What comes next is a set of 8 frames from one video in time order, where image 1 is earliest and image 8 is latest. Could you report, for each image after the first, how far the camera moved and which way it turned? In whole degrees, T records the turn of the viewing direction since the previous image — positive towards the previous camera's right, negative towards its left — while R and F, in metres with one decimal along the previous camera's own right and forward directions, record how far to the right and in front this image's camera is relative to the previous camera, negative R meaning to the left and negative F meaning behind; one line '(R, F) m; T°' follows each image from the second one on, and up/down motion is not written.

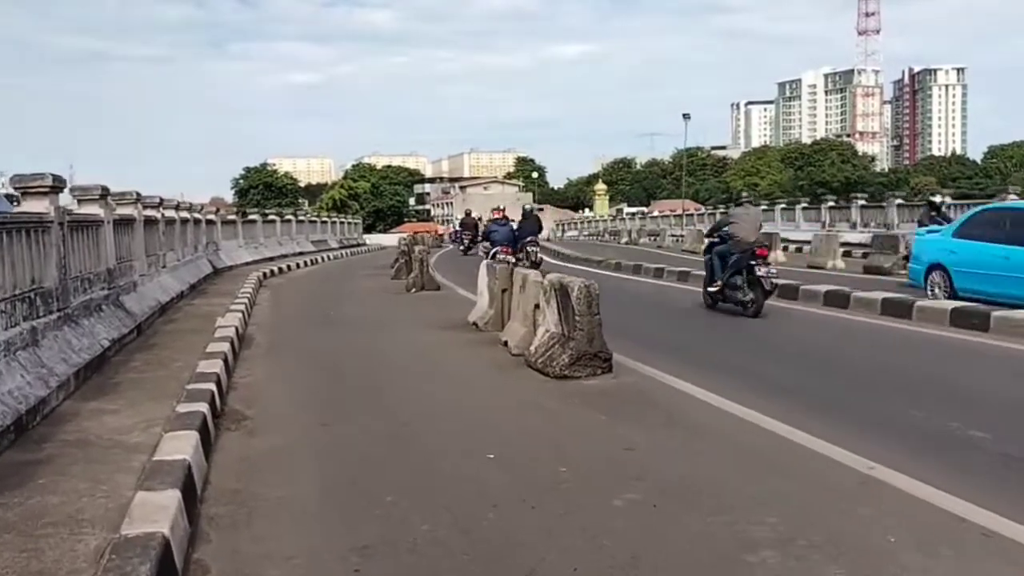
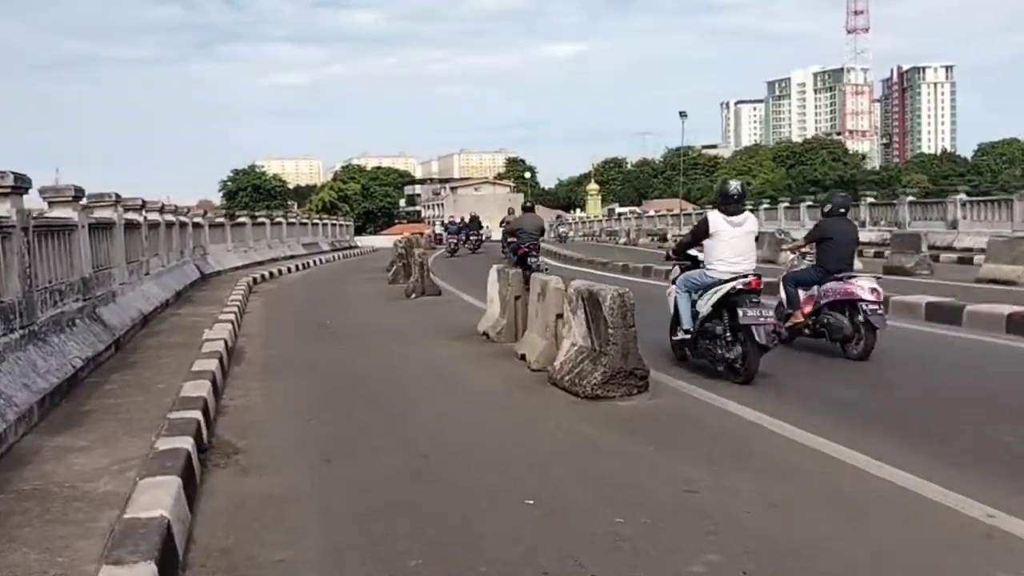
(-0.3, +0.9) m; +1°
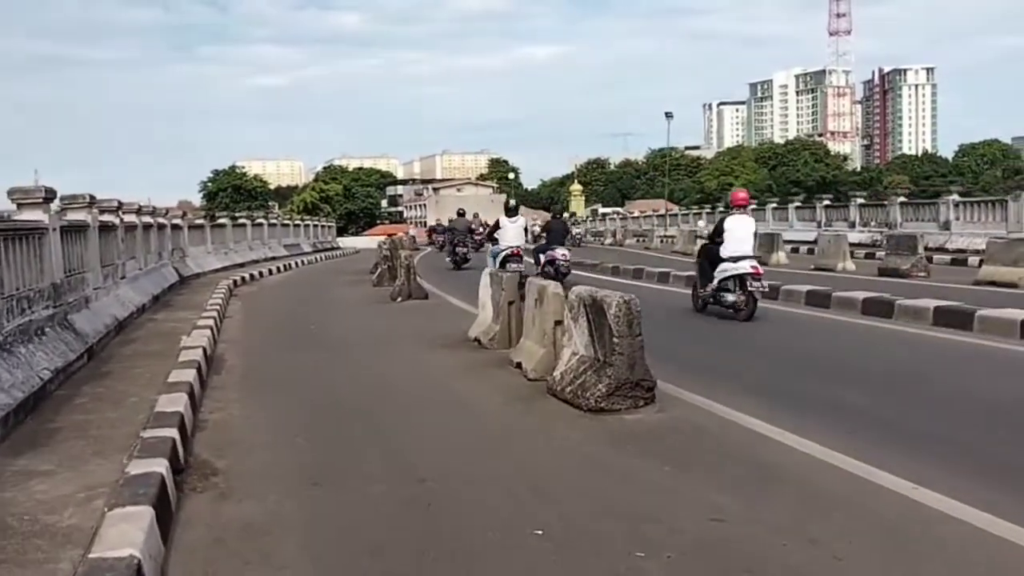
(-0.1, +0.4) m; +1°
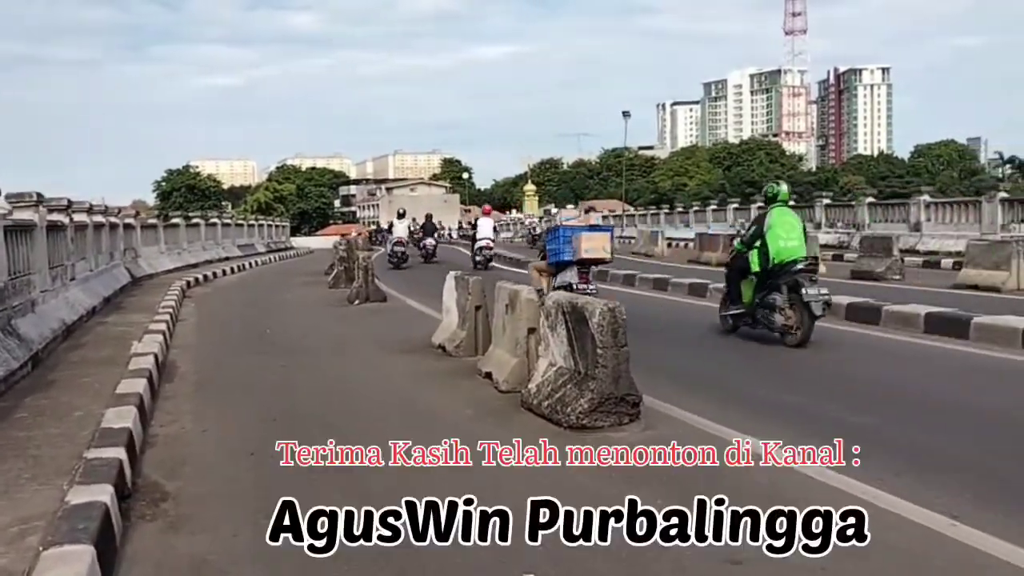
(-0.1, +0.4) m; +3°
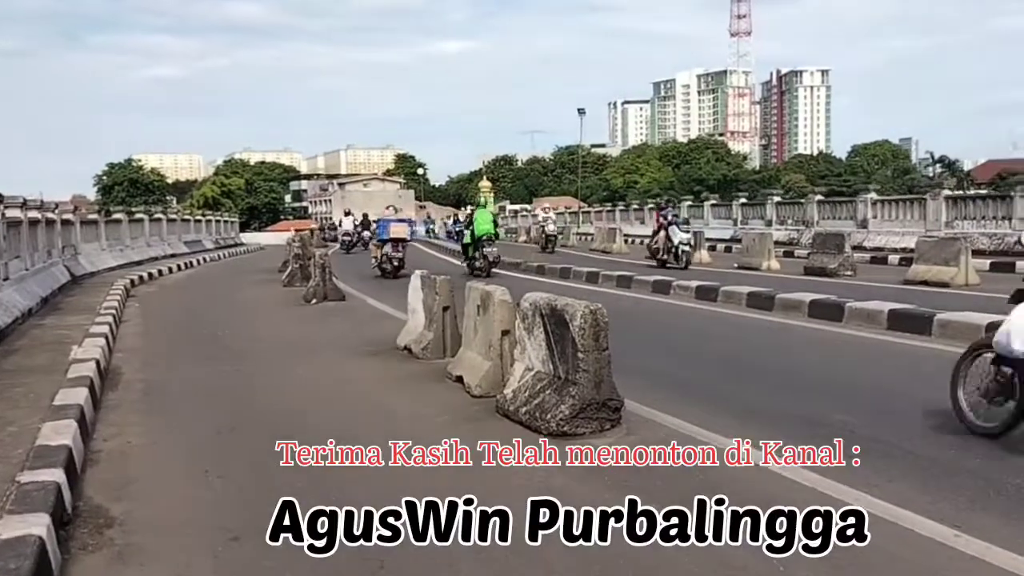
(-0.2, +0.4) m; +3°
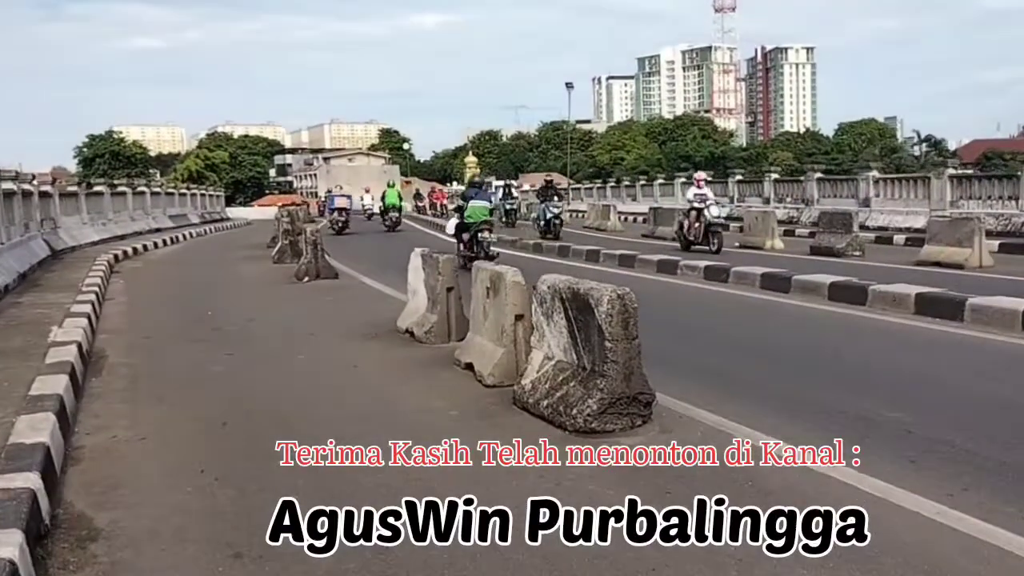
(-0.2, +0.5) m; +1°
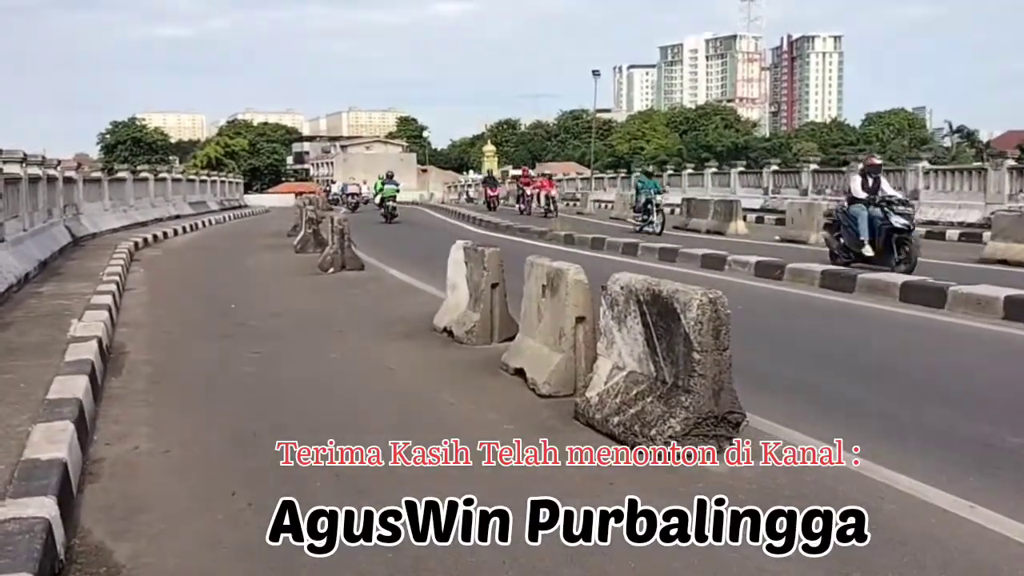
(-0.3, +0.6) m; -1°
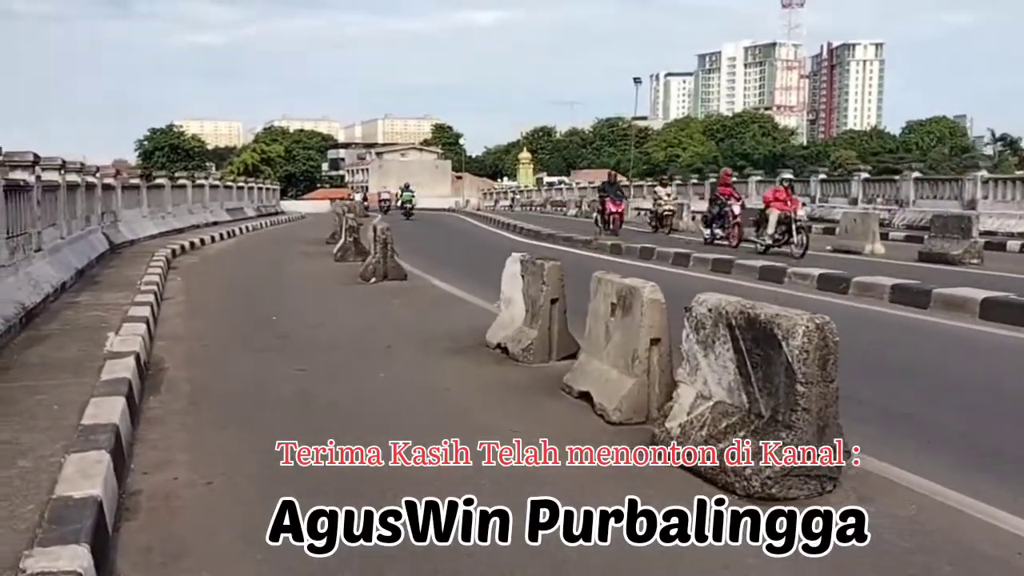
(-0.2, +0.5) m; -2°
